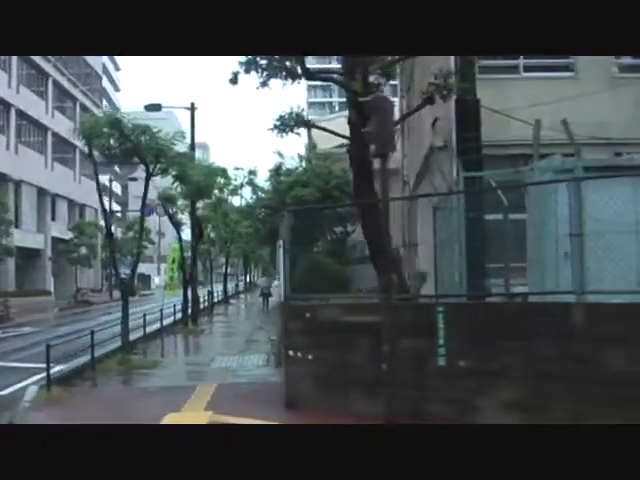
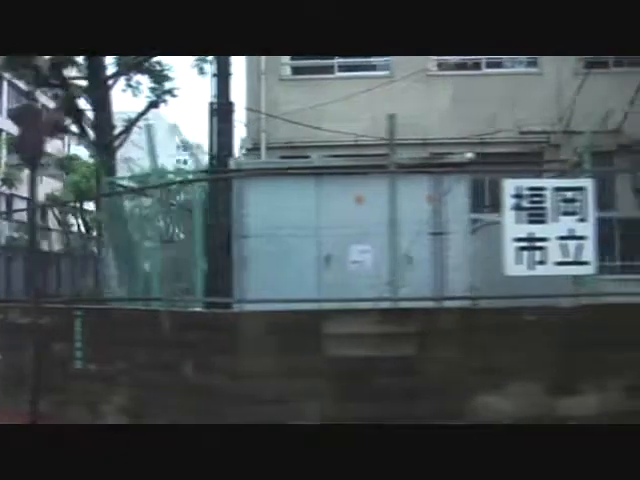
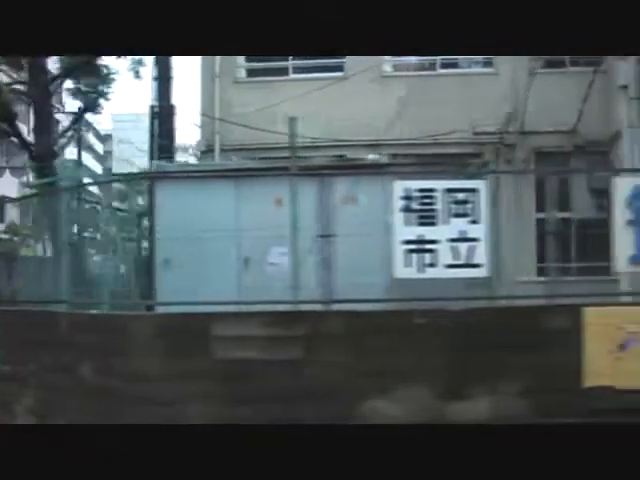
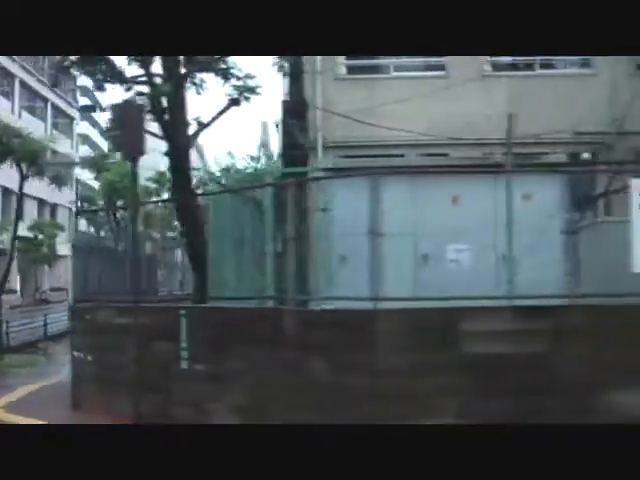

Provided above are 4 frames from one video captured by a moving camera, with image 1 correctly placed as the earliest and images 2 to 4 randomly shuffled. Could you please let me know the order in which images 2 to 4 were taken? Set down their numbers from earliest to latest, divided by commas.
4, 2, 3
